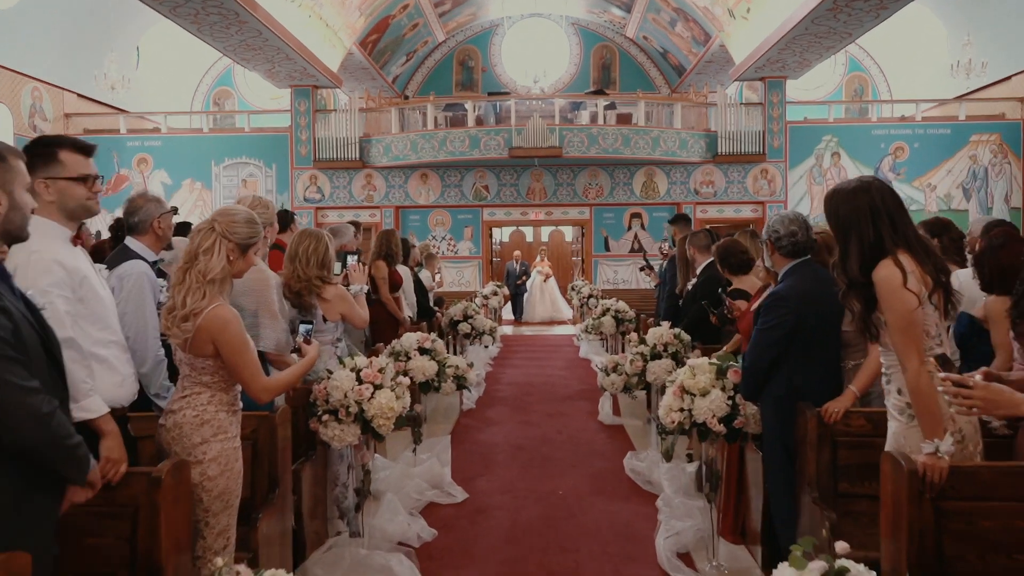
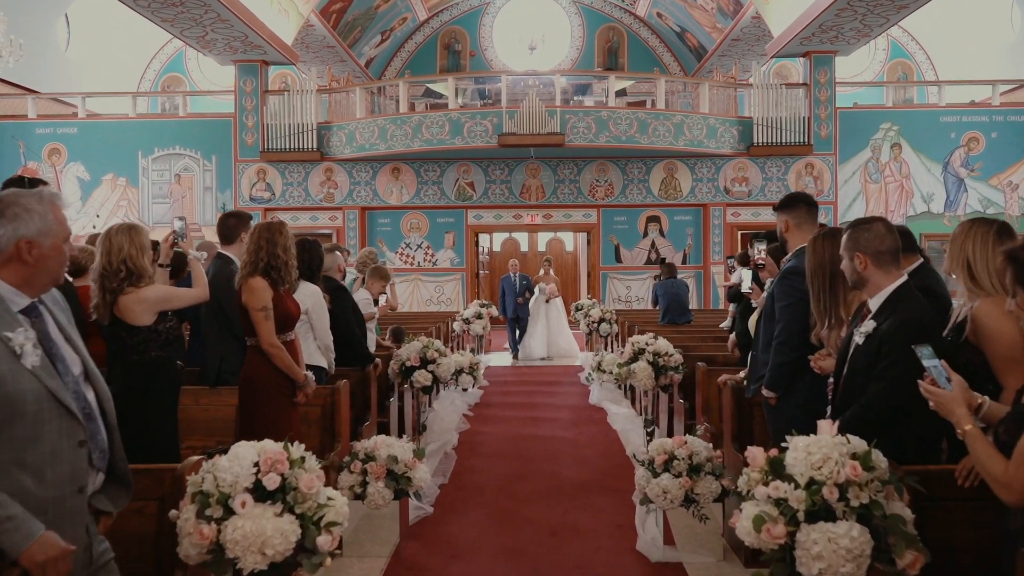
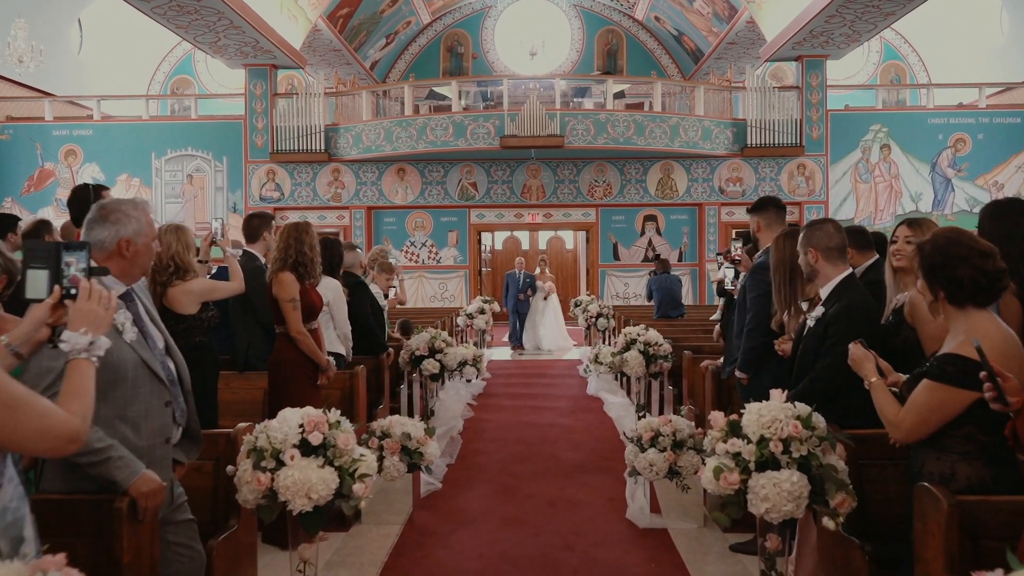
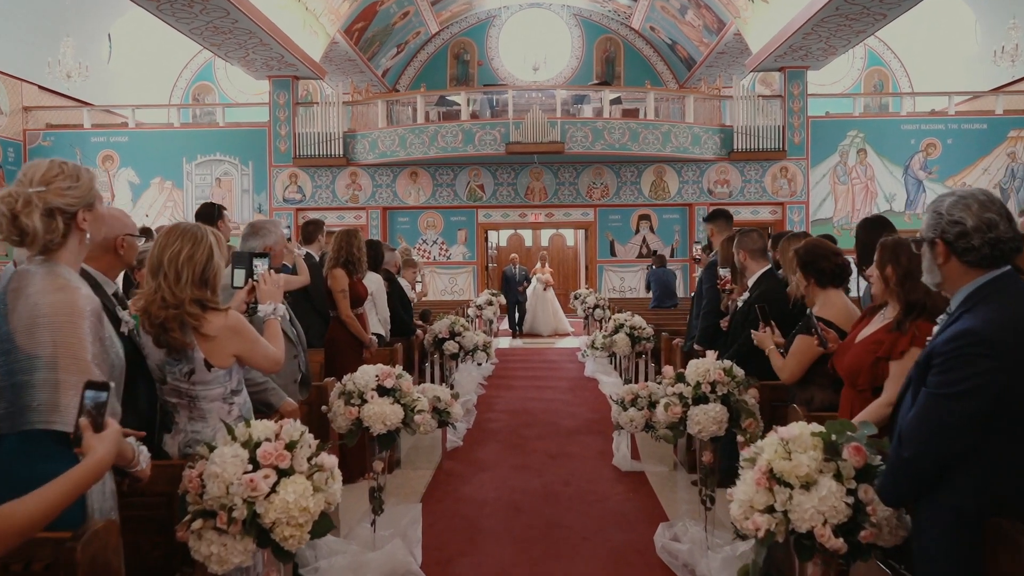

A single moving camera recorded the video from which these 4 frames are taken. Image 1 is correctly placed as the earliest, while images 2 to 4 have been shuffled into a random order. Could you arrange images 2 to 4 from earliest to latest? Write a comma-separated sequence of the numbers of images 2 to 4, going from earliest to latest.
4, 3, 2
